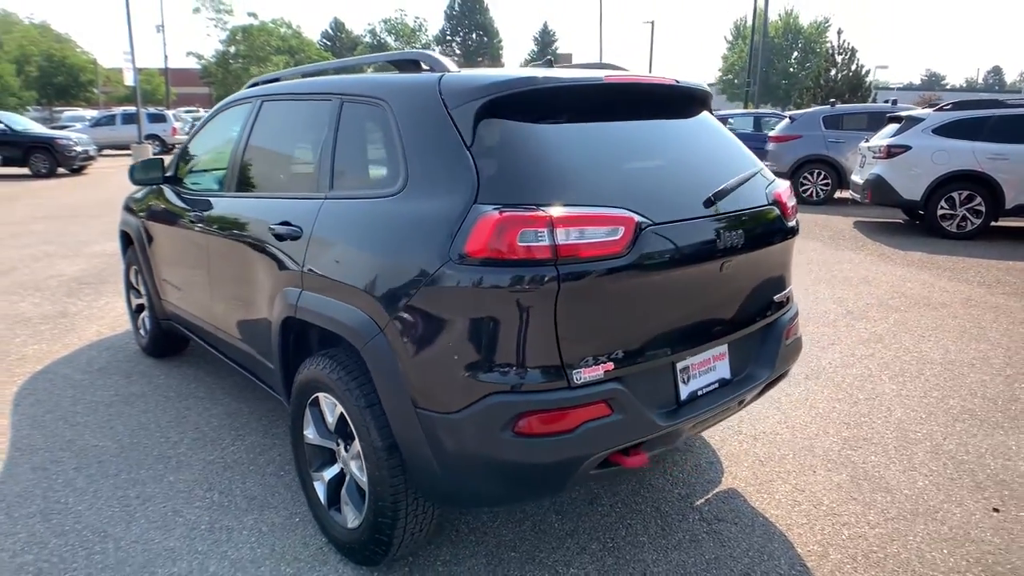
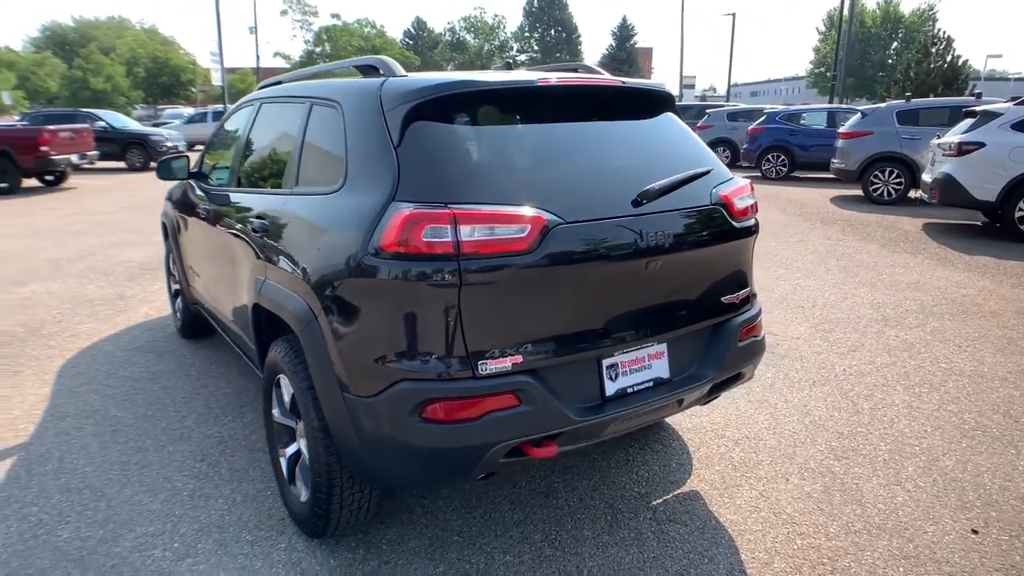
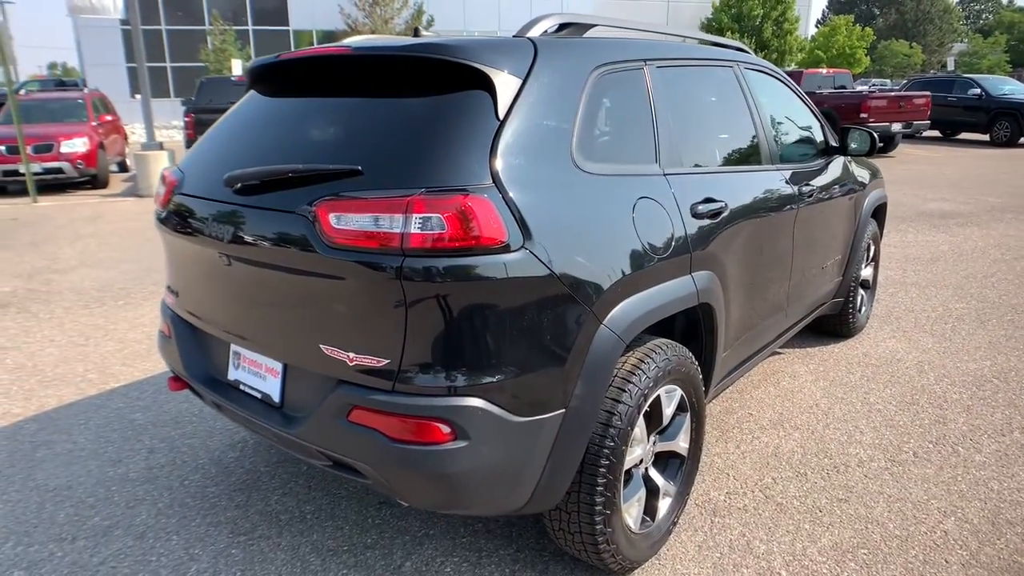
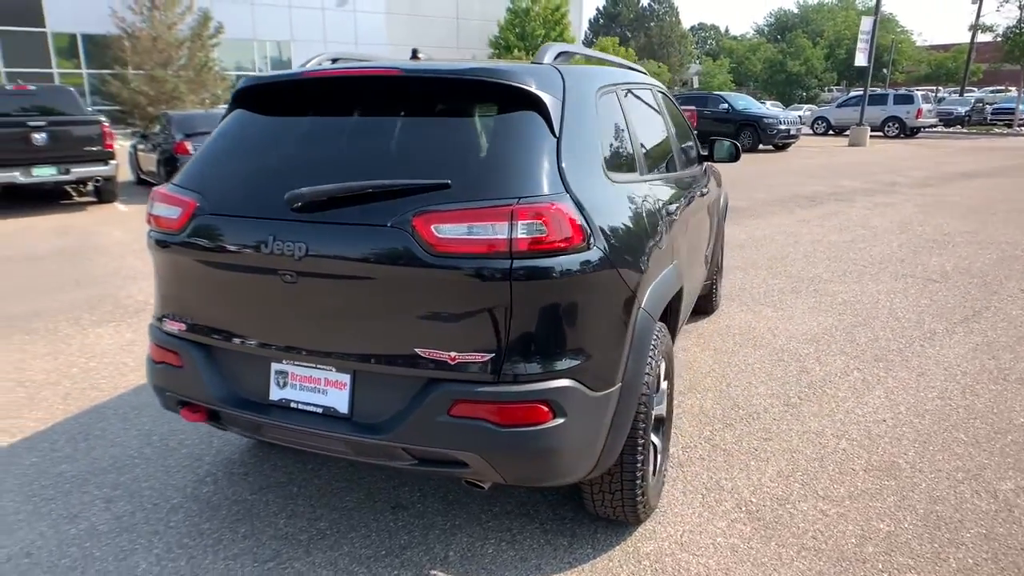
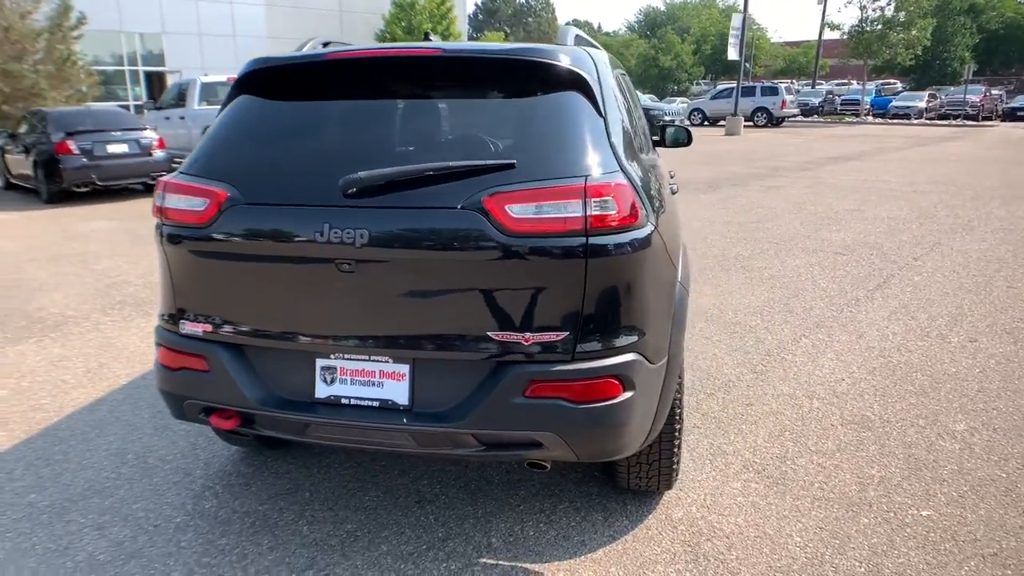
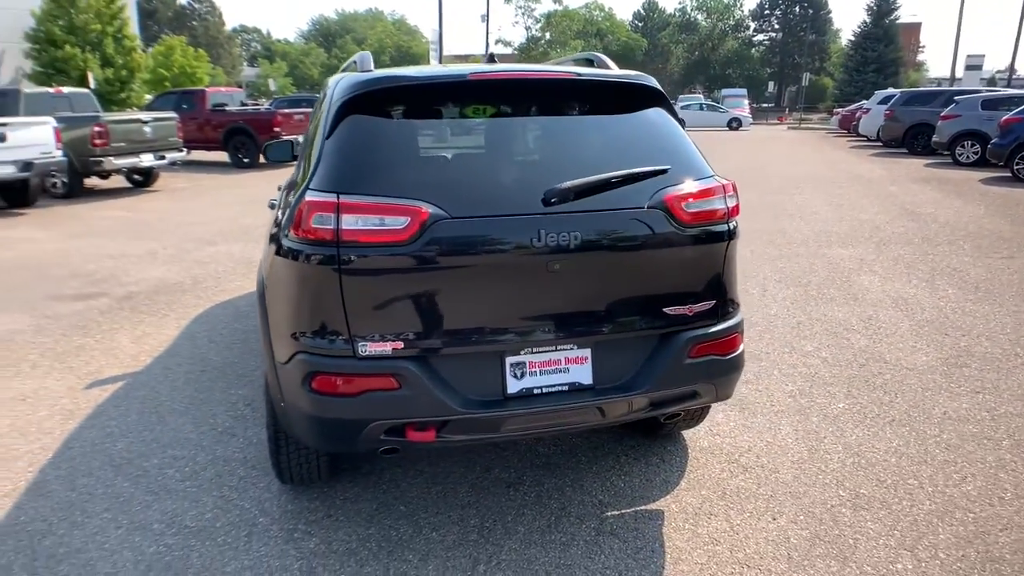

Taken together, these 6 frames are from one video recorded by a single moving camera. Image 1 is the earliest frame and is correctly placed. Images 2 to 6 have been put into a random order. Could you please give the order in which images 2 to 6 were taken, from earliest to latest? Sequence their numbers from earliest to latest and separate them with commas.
2, 6, 5, 4, 3
